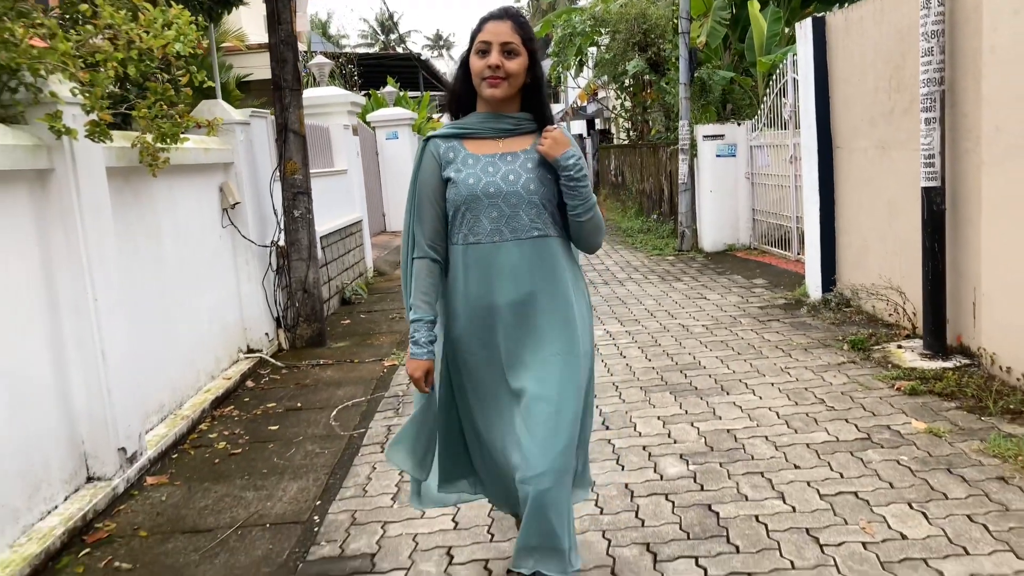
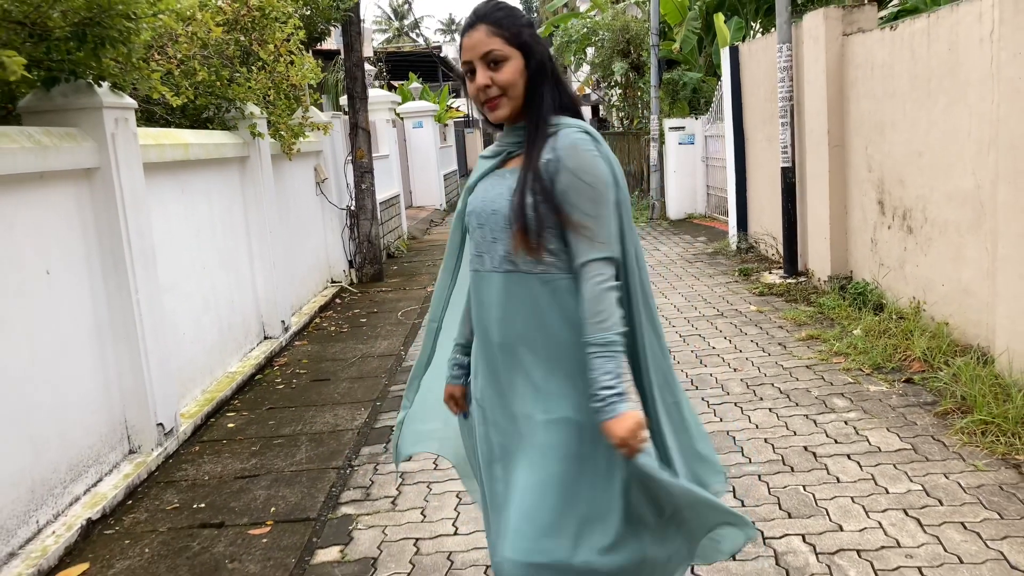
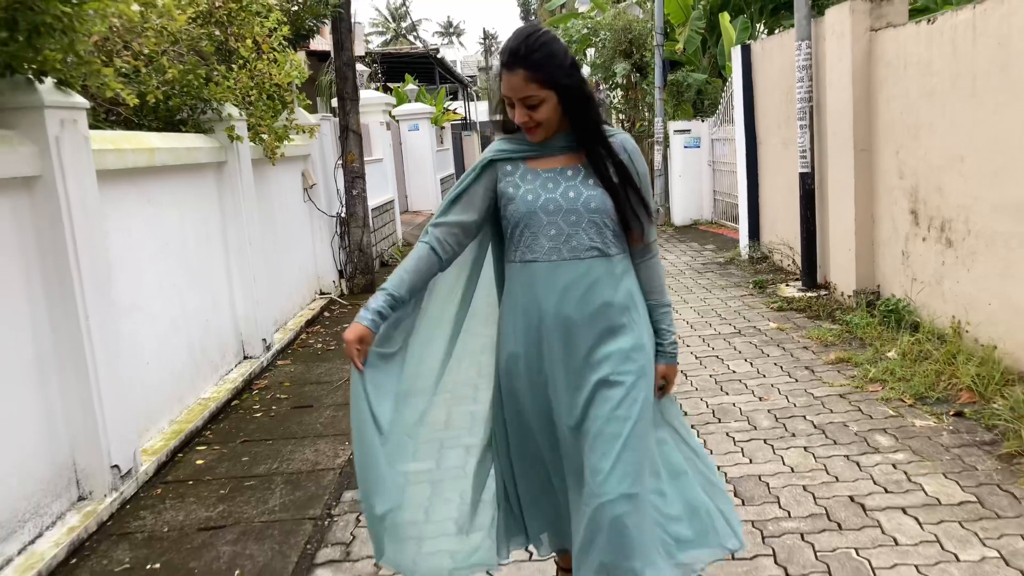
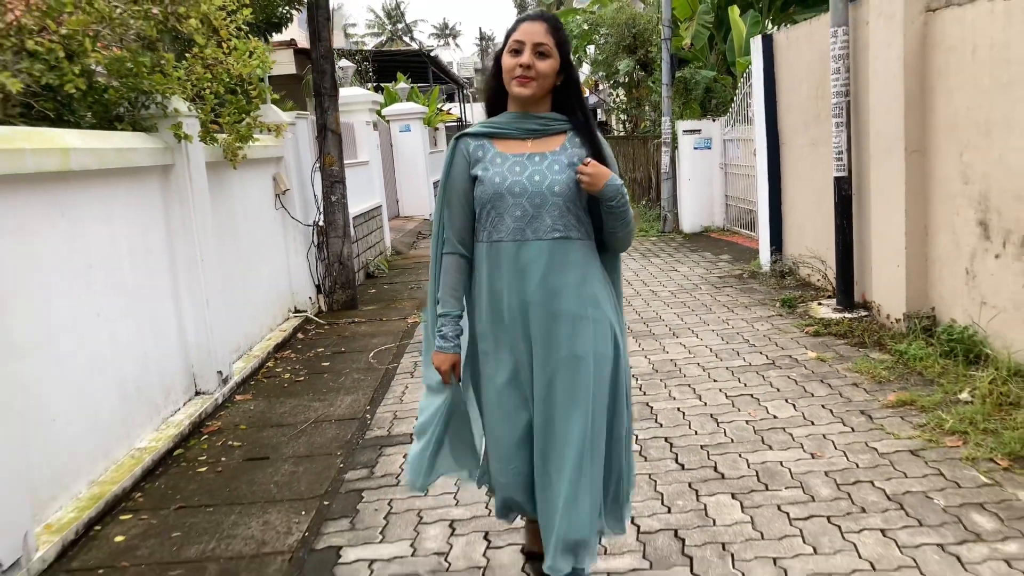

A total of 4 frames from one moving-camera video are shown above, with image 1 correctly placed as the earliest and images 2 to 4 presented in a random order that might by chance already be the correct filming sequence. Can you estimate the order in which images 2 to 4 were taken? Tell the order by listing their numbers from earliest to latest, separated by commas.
4, 3, 2
